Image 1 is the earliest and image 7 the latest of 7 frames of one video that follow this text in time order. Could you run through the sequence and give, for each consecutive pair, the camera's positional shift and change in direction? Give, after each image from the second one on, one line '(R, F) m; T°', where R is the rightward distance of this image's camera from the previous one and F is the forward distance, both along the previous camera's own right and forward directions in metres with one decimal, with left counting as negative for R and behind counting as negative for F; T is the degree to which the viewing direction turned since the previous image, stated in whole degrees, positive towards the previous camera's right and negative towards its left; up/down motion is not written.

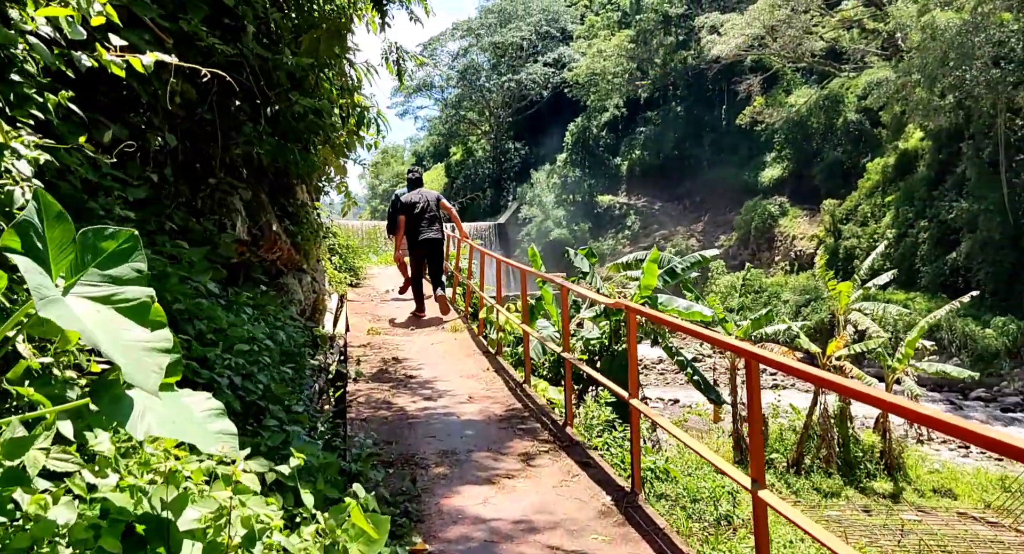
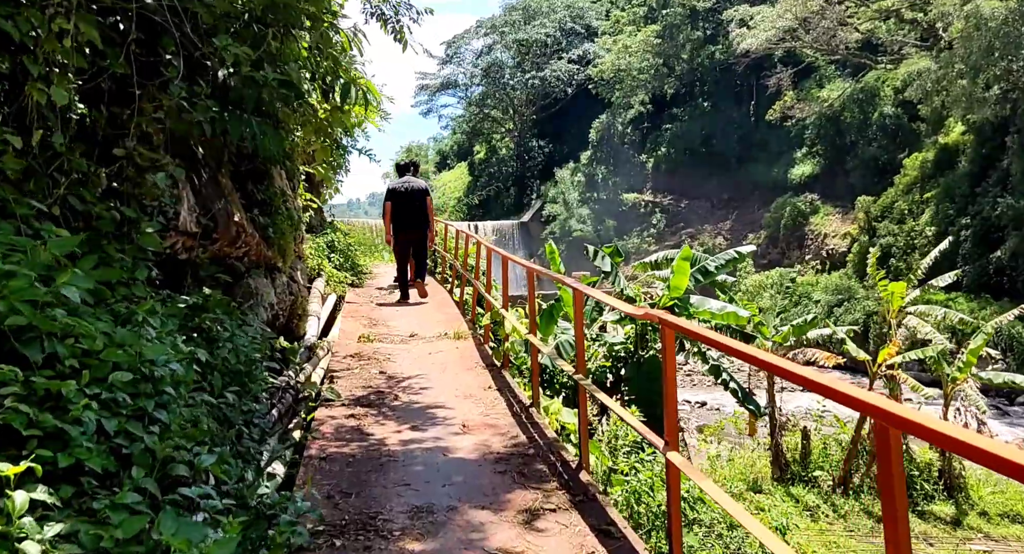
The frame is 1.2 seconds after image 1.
(+0.1, +0.9) m; -2°
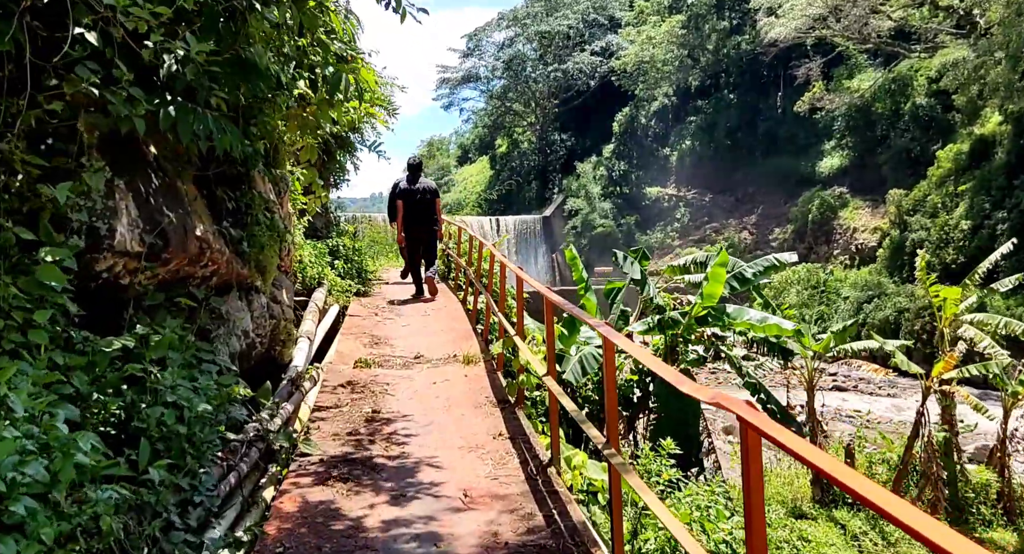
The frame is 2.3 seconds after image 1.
(0.0, +0.8) m; -2°
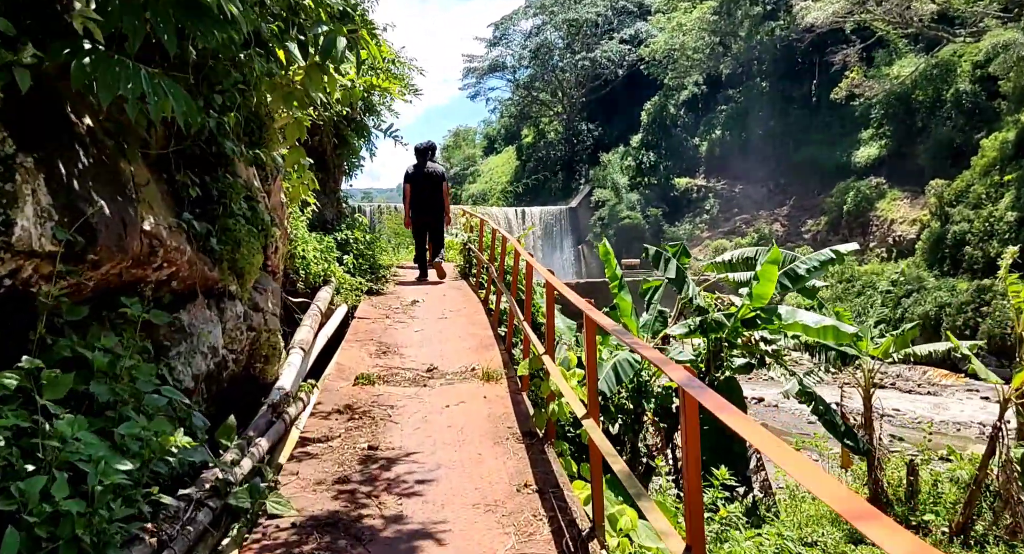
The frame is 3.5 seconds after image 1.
(0.0, +0.8) m; -2°
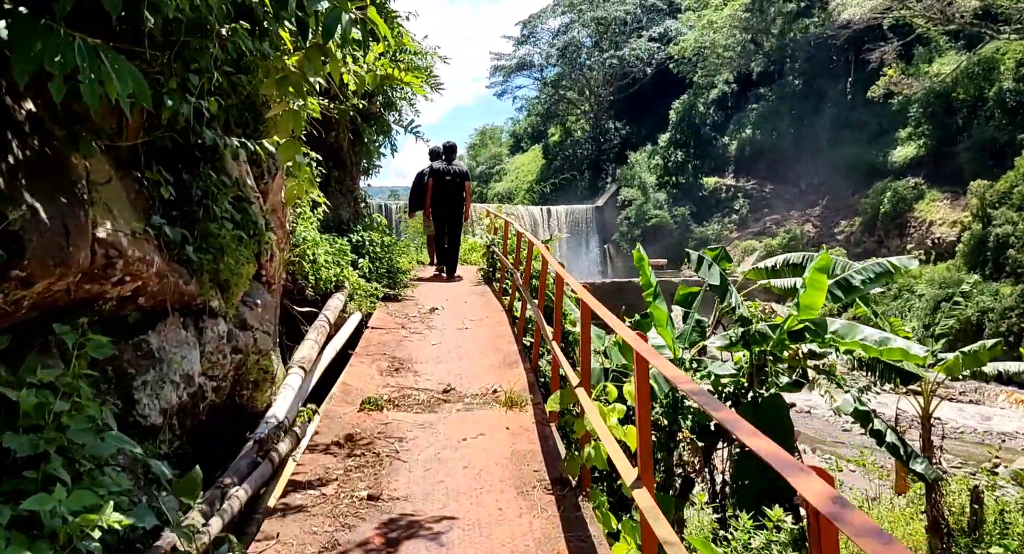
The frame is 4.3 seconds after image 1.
(0.0, +0.6) m; -2°
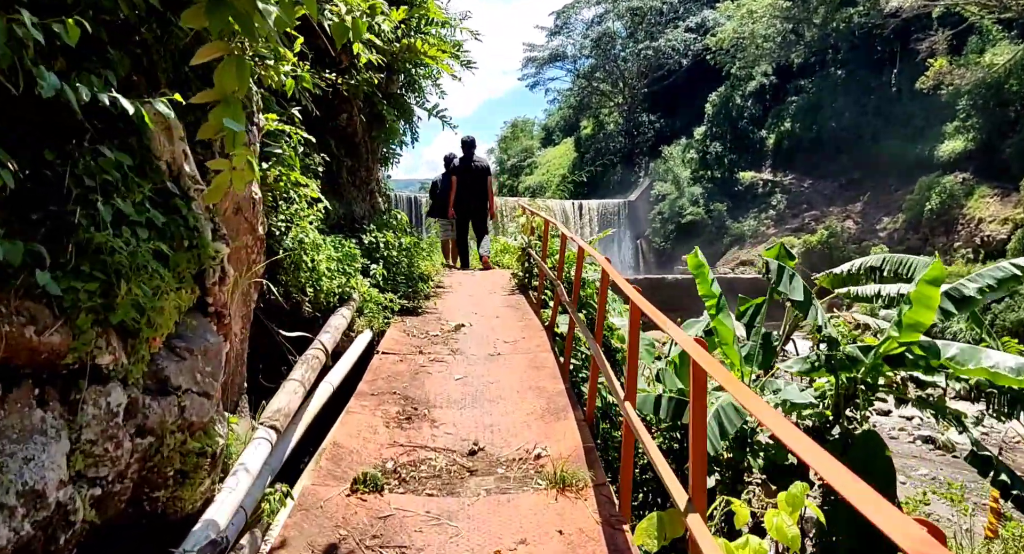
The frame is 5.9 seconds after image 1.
(-0.1, +1.2) m; -2°
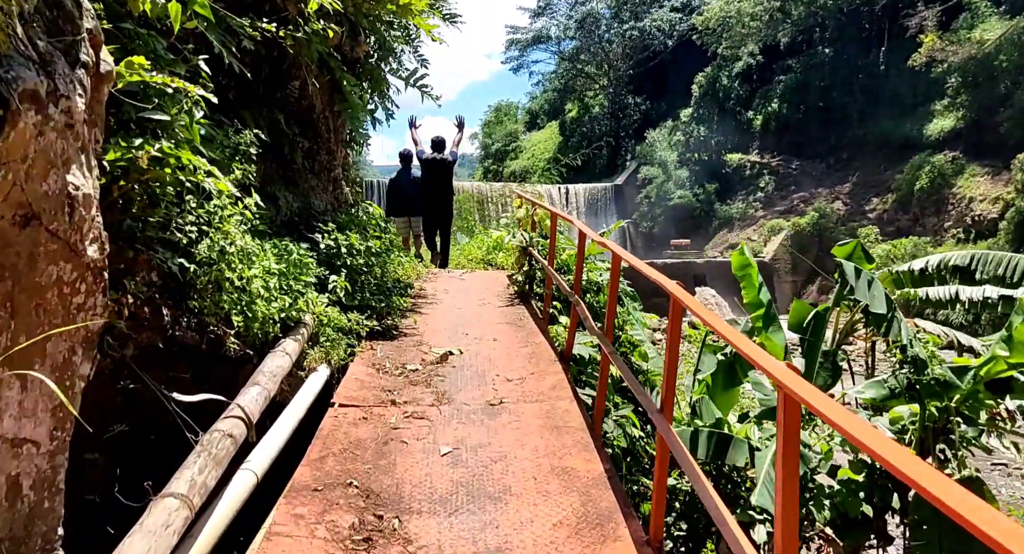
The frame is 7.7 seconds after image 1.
(-0.1, +1.4) m; +1°
